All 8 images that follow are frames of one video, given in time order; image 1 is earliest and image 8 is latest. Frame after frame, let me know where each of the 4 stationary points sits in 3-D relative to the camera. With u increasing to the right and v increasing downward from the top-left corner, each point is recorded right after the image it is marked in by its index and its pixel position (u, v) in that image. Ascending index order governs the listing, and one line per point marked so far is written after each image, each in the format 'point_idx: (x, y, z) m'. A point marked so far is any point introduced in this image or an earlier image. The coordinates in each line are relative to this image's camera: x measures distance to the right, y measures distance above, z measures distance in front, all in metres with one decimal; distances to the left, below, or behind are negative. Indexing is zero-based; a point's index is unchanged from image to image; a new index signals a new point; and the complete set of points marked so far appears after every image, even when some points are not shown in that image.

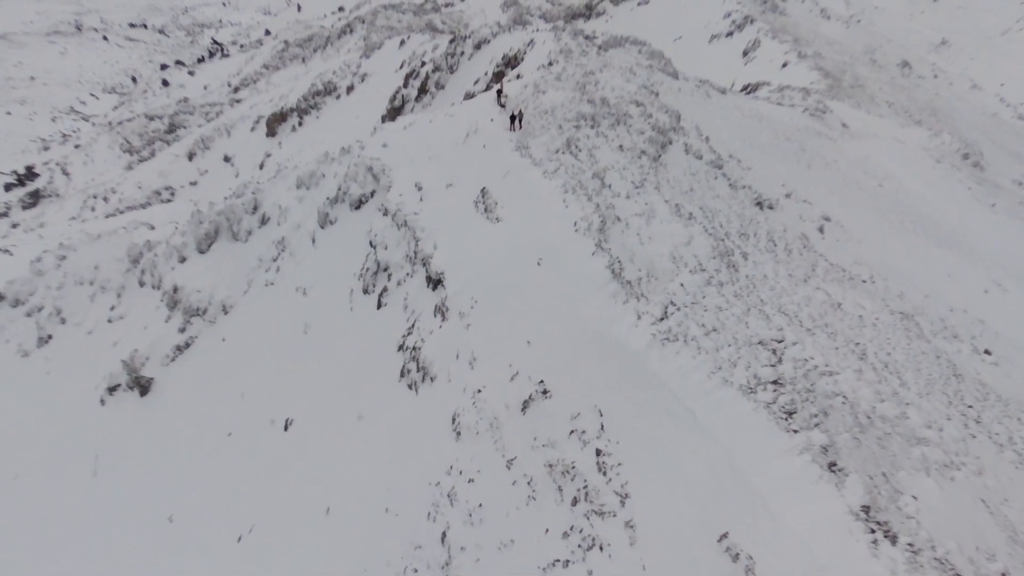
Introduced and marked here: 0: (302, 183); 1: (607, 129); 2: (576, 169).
0: (-7.2, +3.6, +19.8) m
1: (+3.2, +5.3, +19.9) m
2: (+1.8, +3.4, +16.5) m
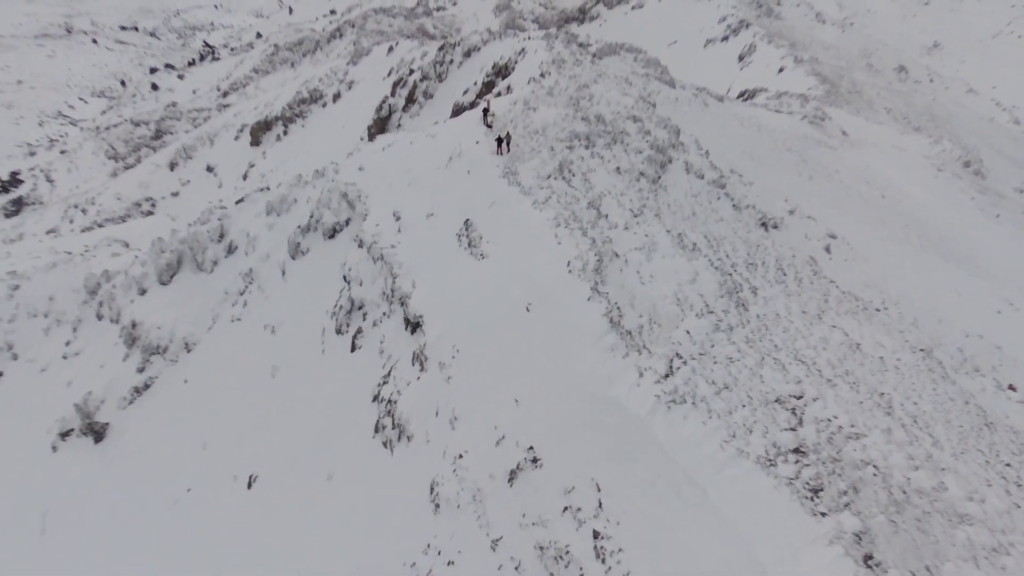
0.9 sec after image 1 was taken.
0: (-7.5, +2.5, +18.3) m
1: (+2.8, +4.3, +18.4) m
2: (+1.5, +2.4, +15.0) m
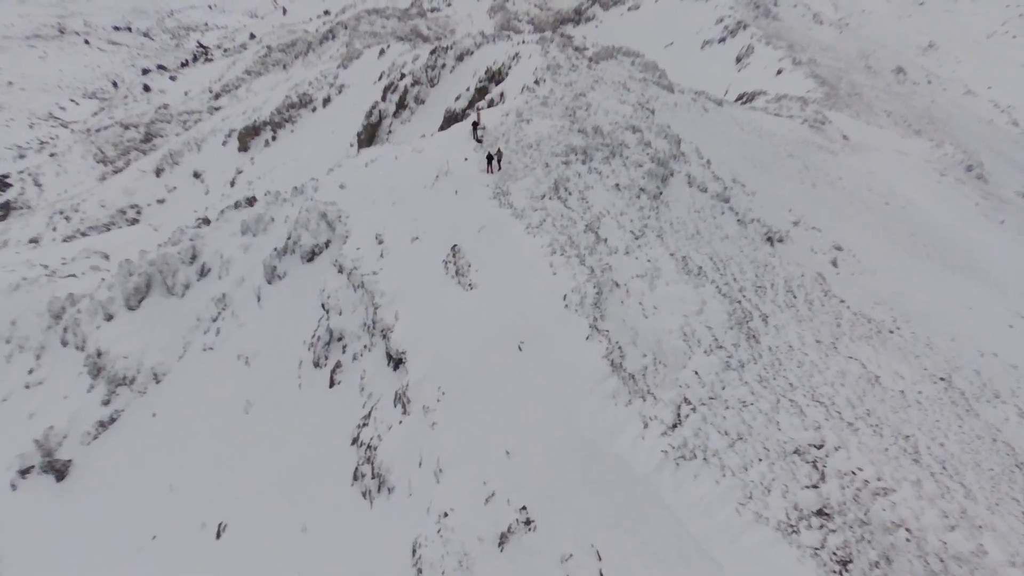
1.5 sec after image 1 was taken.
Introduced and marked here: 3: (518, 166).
0: (-7.7, +1.8, +17.1) m
1: (+2.6, +3.6, +17.3) m
2: (+1.3, +1.7, +13.9) m
3: (+0.2, +3.2, +15.3) m
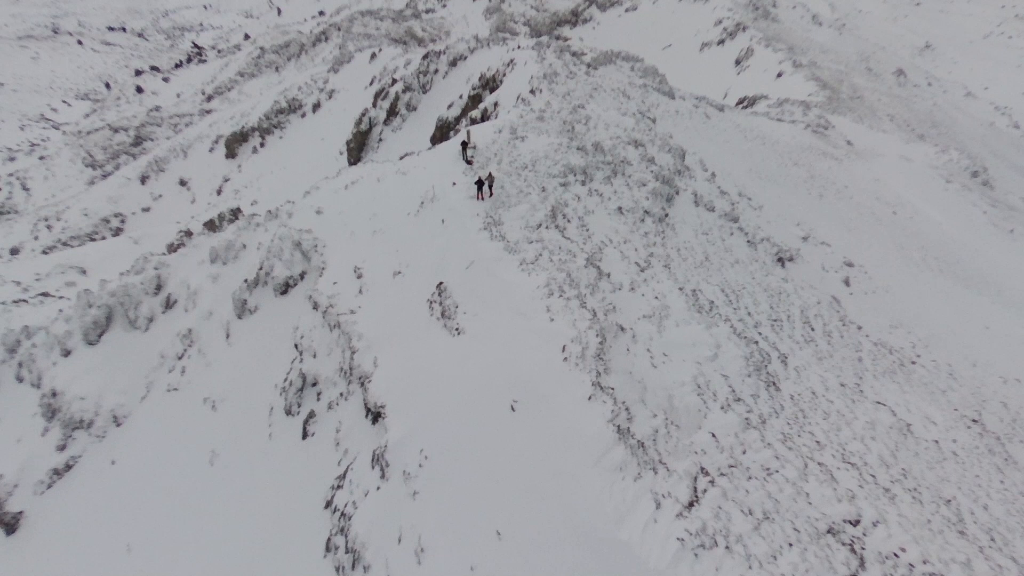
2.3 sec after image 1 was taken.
0: (-7.9, +0.9, +15.7) m
1: (+2.4, +2.8, +15.9) m
2: (+1.1, +0.8, +12.5) m
3: (0.0, +2.3, +13.9) m
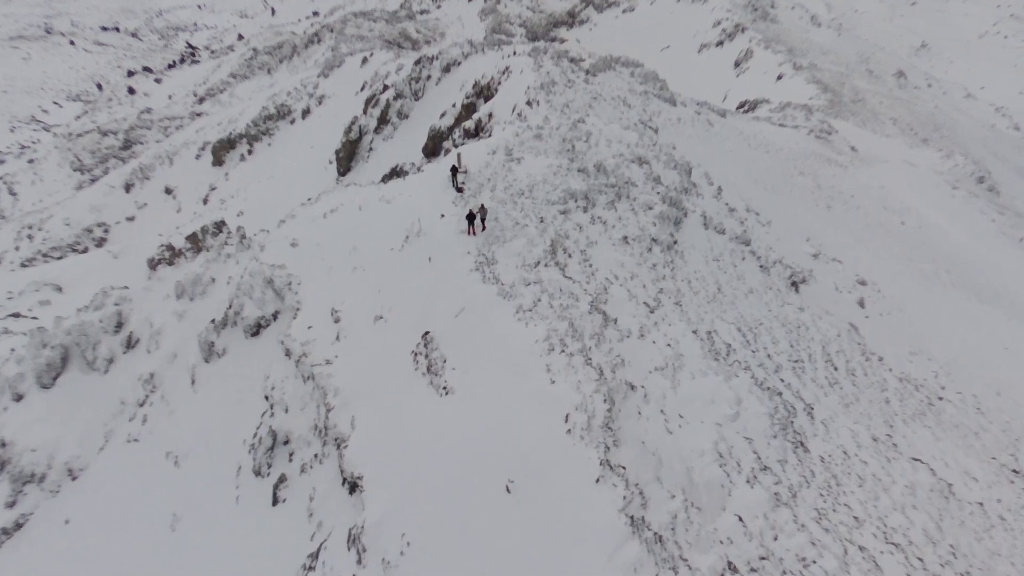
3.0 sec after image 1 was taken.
0: (-8.0, 0.0, +14.3) m
1: (+2.3, +1.9, +14.6) m
2: (+1.0, -0.1, +11.2) m
3: (-0.1, +1.4, +12.6) m
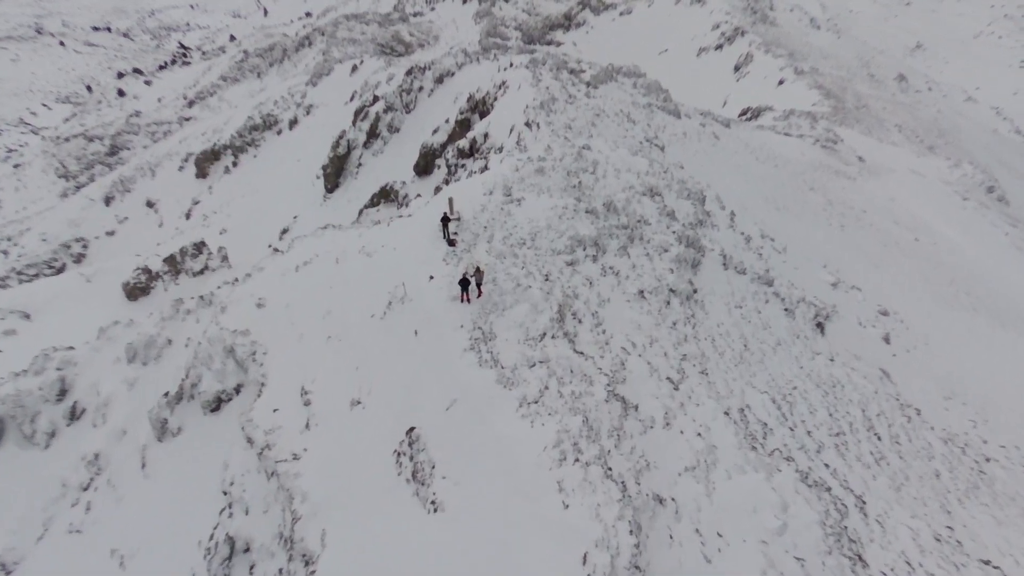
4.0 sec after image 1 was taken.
0: (-8.0, -1.4, +12.5) m
1: (+2.3, +0.6, +12.9) m
2: (+1.0, -1.4, +9.4) m
3: (-0.1, +0.2, +10.9) m
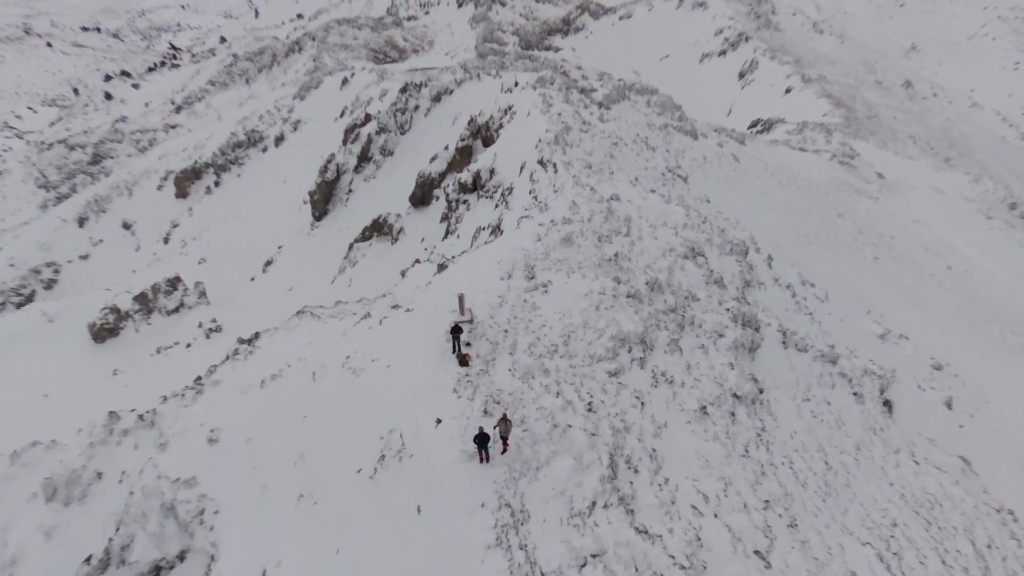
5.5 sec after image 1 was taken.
0: (-7.6, -3.3, +9.8) m
1: (+2.7, -1.3, +10.2) m
2: (+1.5, -3.2, +6.8) m
3: (+0.4, -1.7, +8.2) m
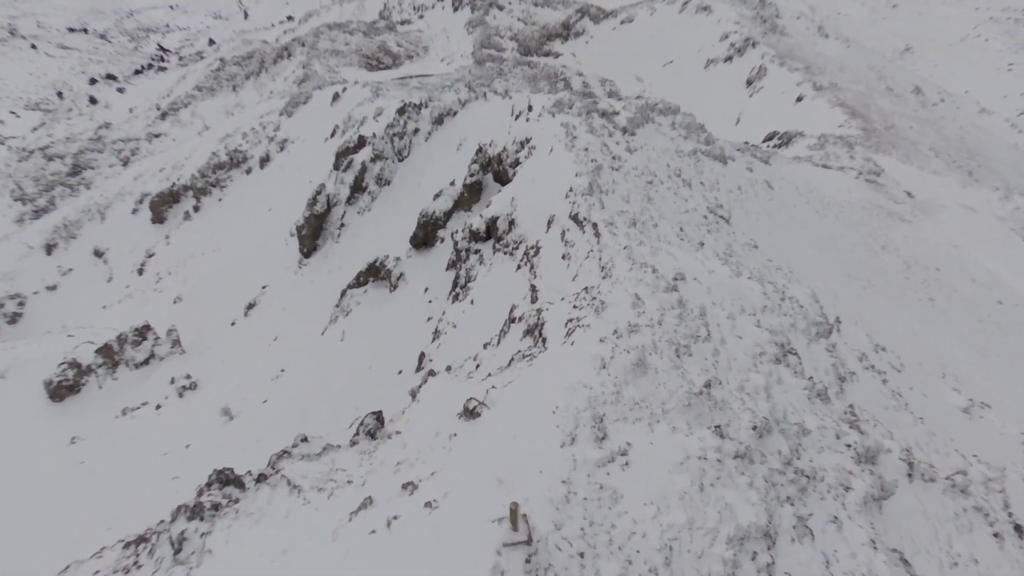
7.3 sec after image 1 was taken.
0: (-6.8, -5.4, +6.5) m
1: (+3.5, -3.3, +7.1) m
2: (+2.4, -5.3, +3.6) m
3: (+1.2, -3.8, +5.1) m
